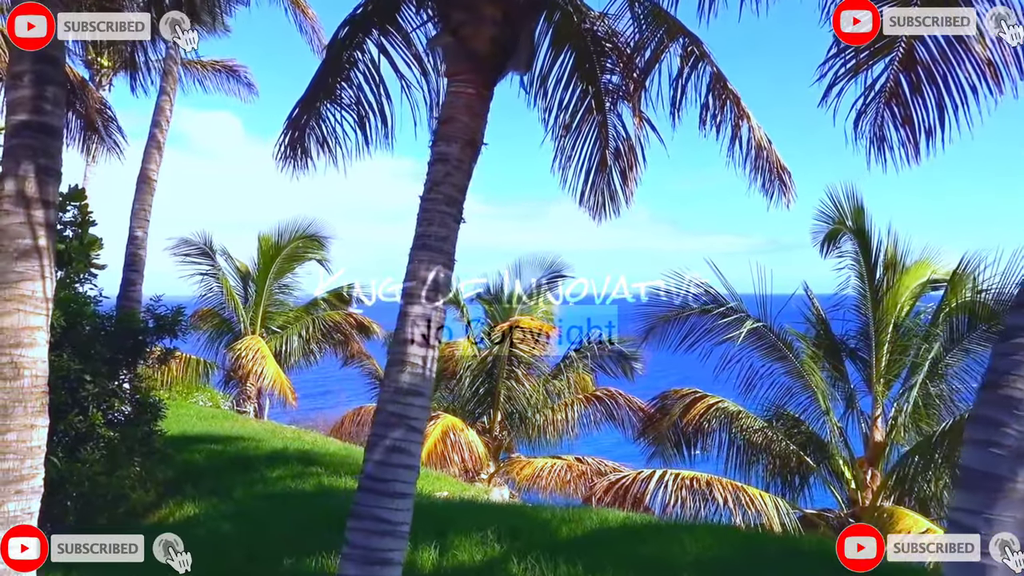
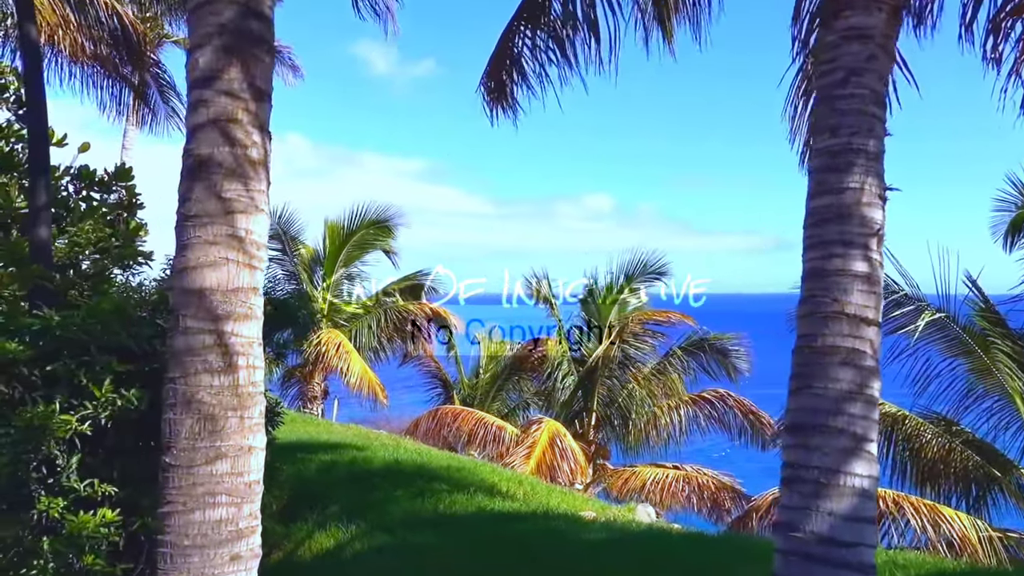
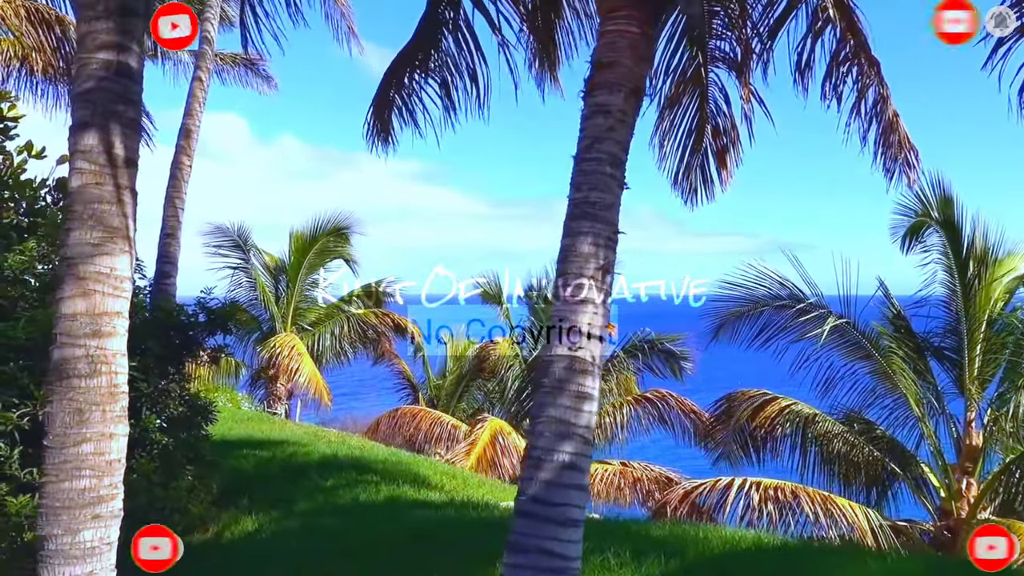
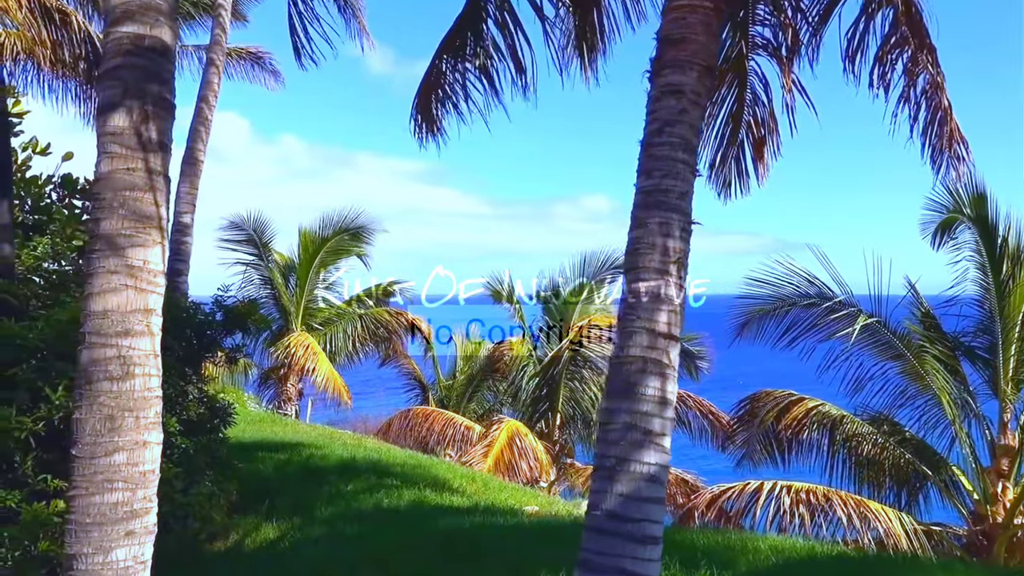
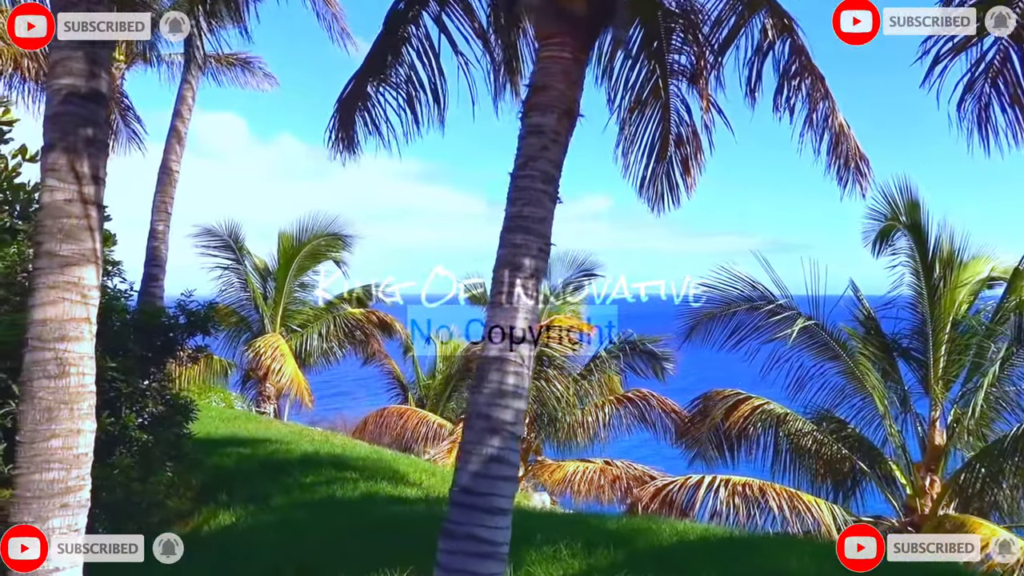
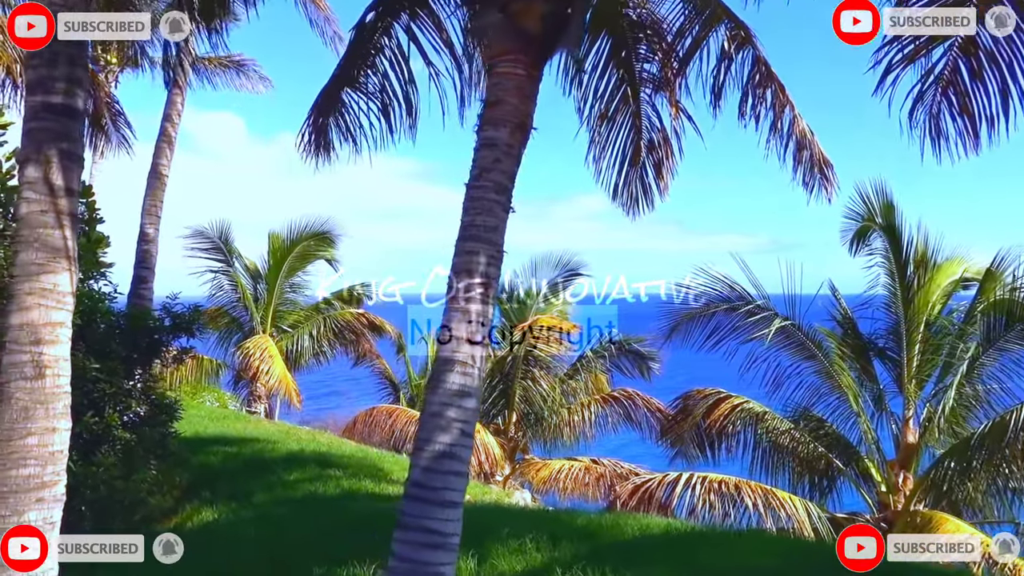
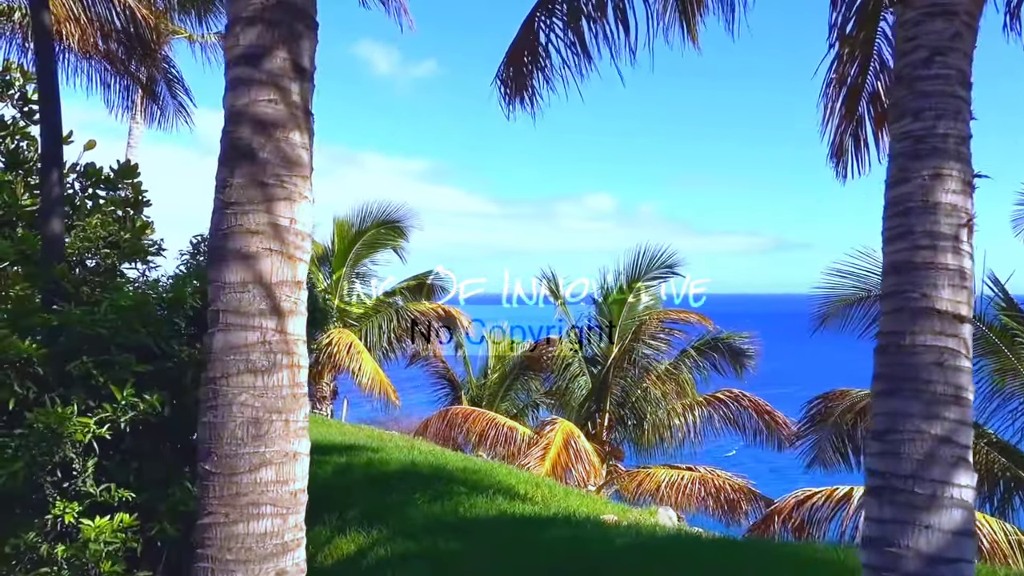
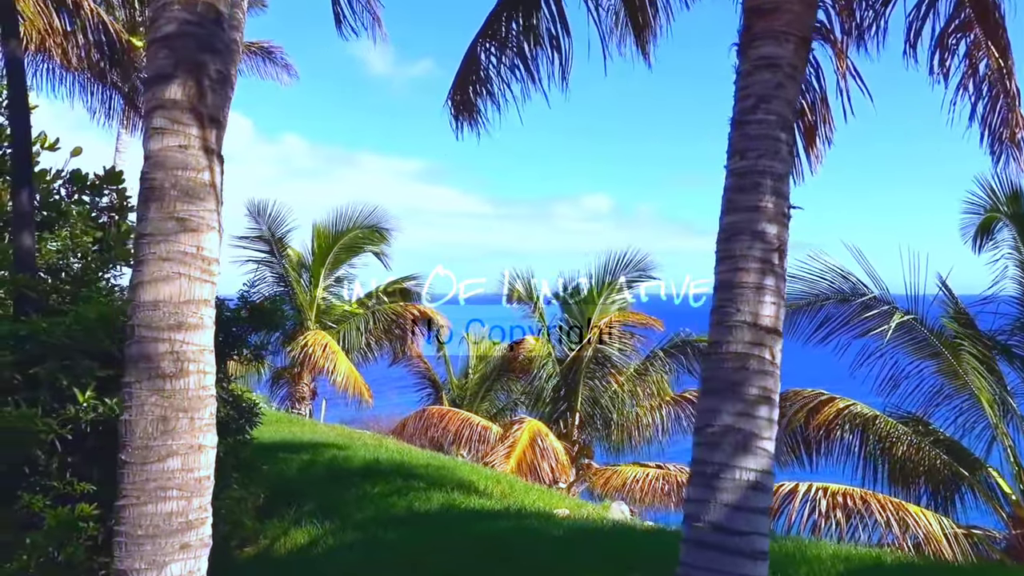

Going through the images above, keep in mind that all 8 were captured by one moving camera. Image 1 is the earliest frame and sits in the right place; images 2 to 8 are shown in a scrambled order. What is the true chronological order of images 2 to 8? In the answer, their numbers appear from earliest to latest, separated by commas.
6, 5, 3, 4, 8, 2, 7
